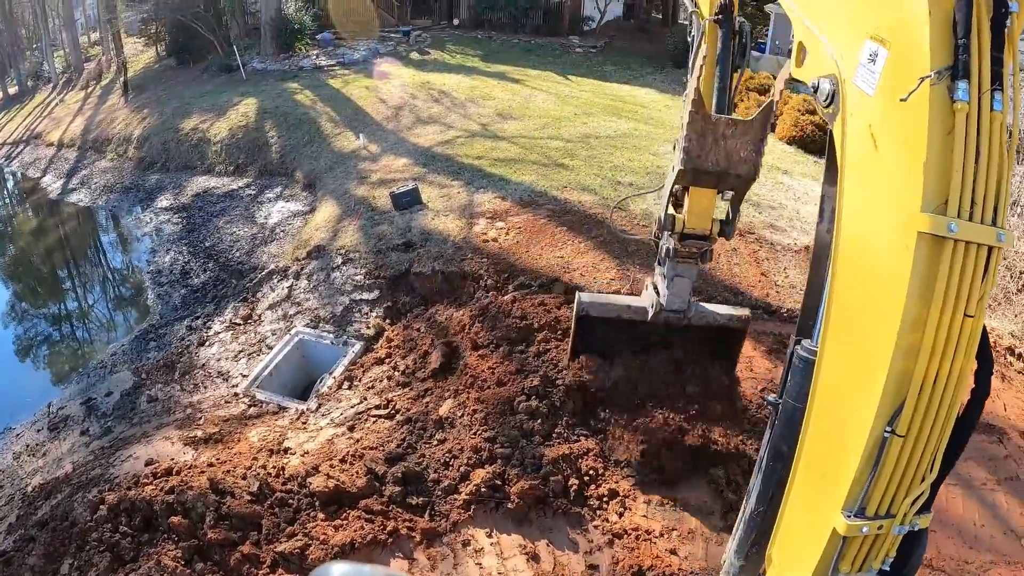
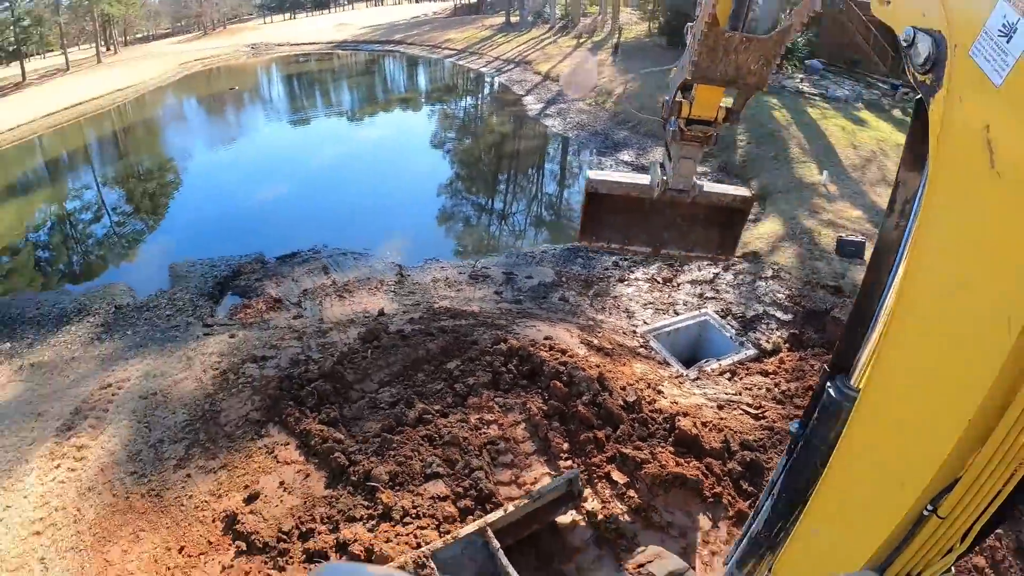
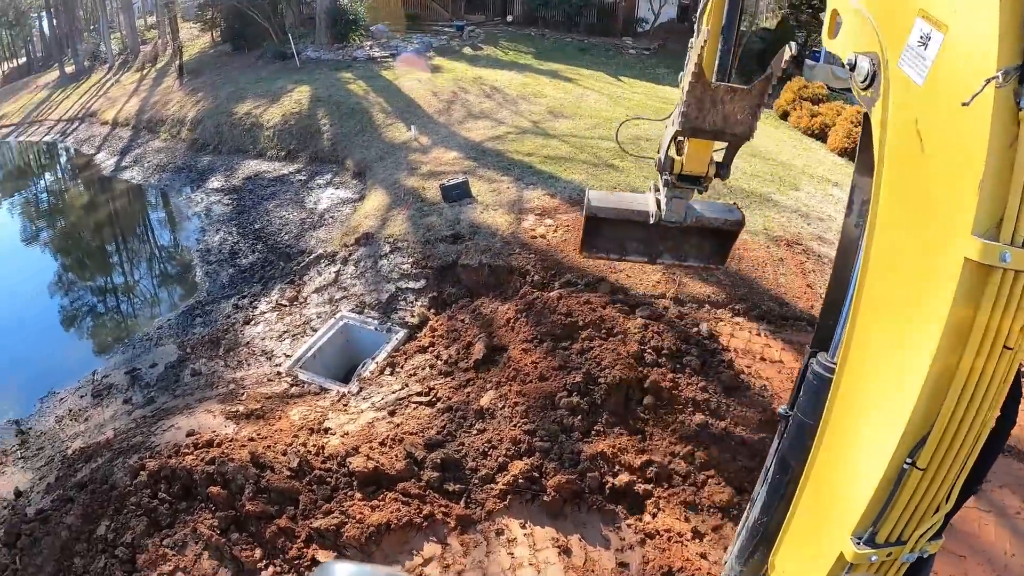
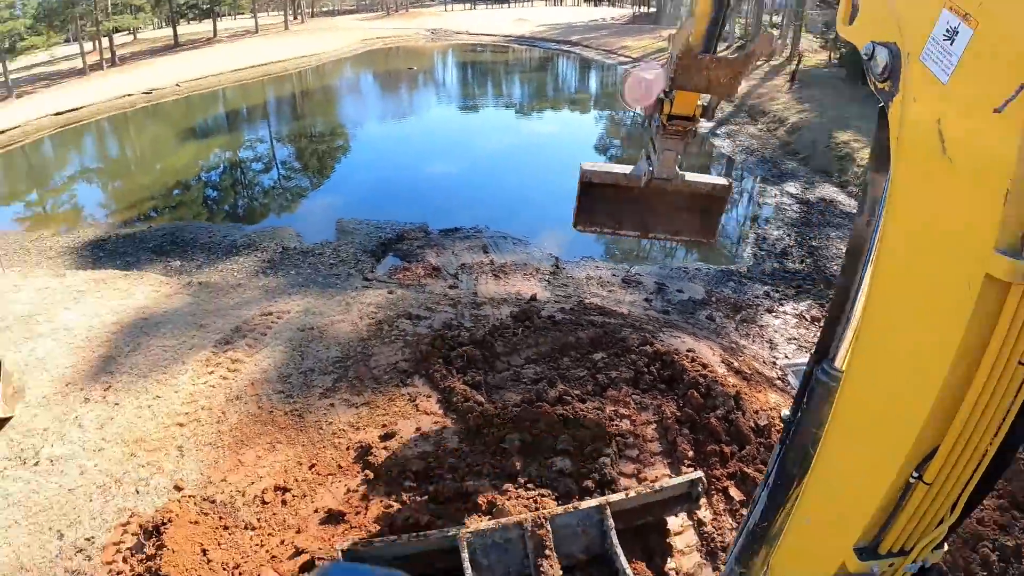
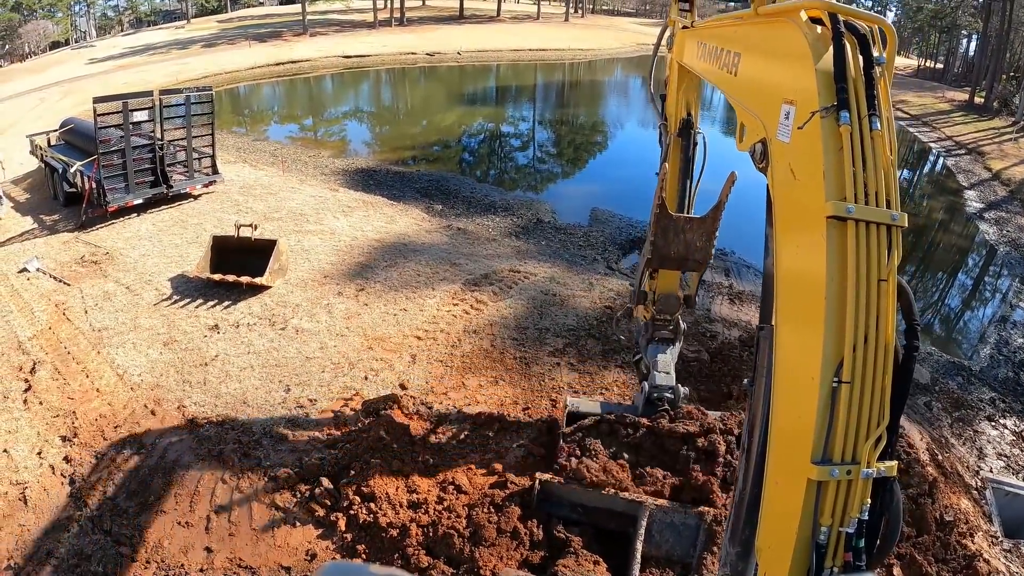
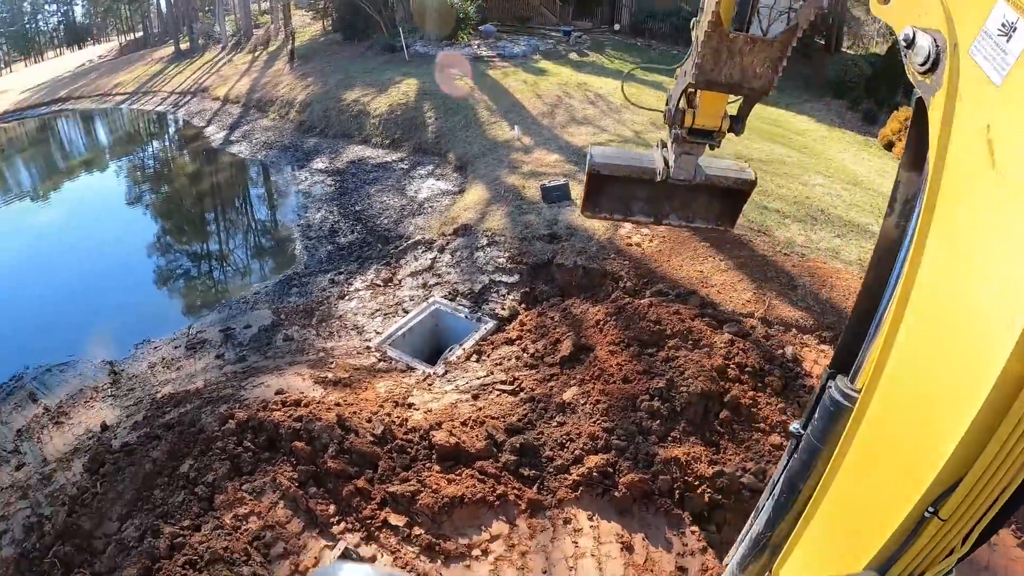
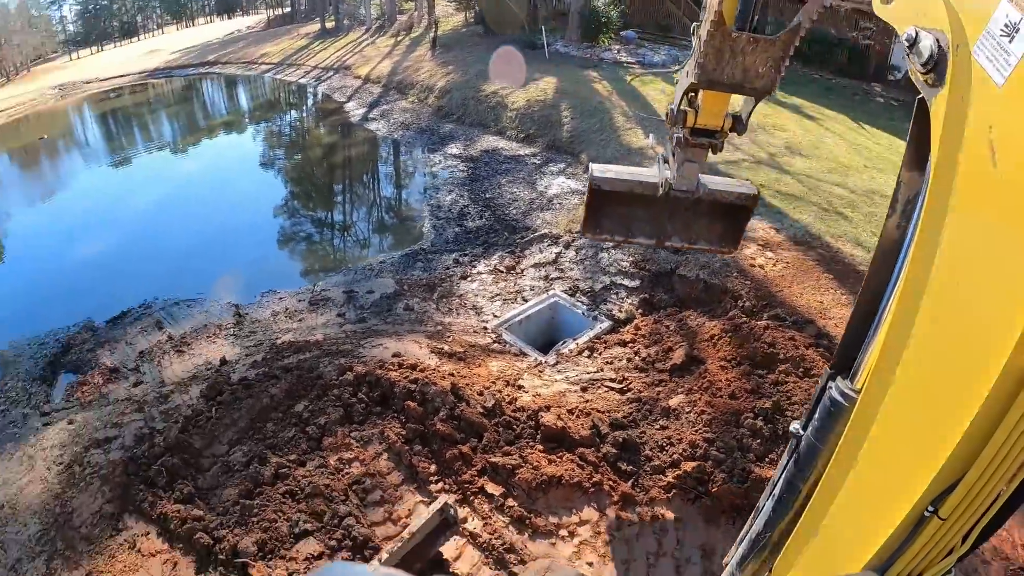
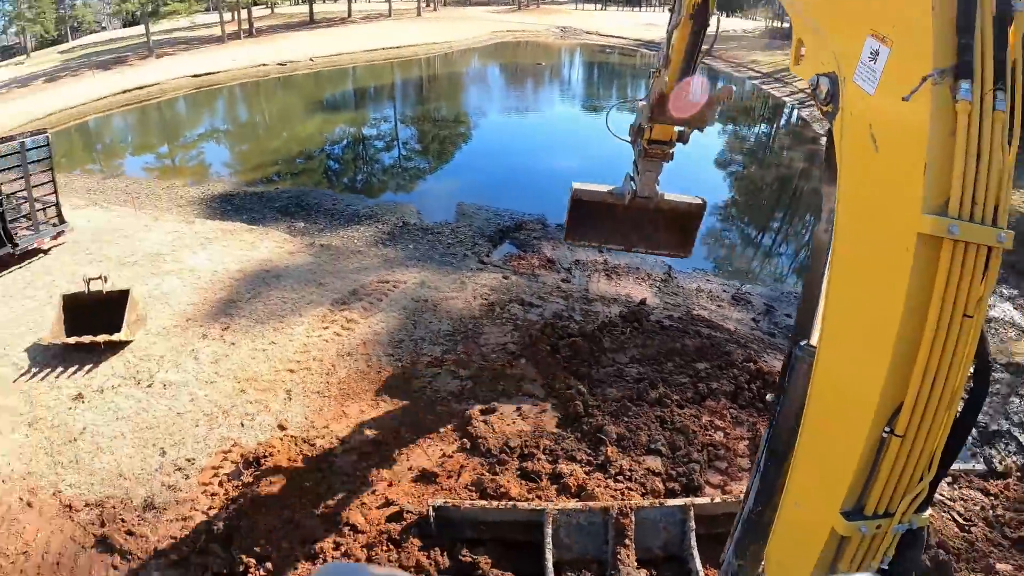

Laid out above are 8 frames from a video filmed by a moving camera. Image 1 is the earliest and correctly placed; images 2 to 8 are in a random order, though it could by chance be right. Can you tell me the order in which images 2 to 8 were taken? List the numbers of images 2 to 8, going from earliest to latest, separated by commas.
3, 6, 7, 2, 4, 8, 5
